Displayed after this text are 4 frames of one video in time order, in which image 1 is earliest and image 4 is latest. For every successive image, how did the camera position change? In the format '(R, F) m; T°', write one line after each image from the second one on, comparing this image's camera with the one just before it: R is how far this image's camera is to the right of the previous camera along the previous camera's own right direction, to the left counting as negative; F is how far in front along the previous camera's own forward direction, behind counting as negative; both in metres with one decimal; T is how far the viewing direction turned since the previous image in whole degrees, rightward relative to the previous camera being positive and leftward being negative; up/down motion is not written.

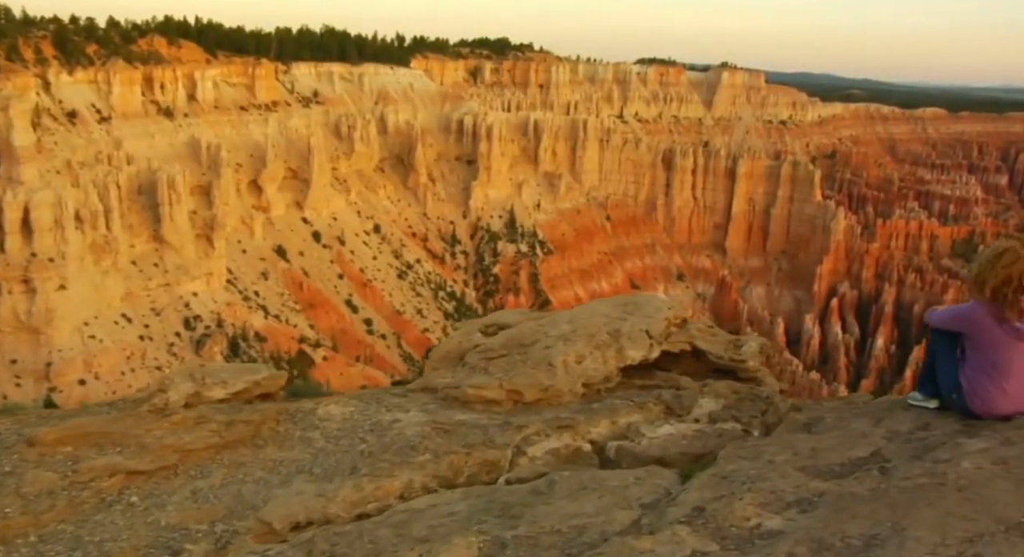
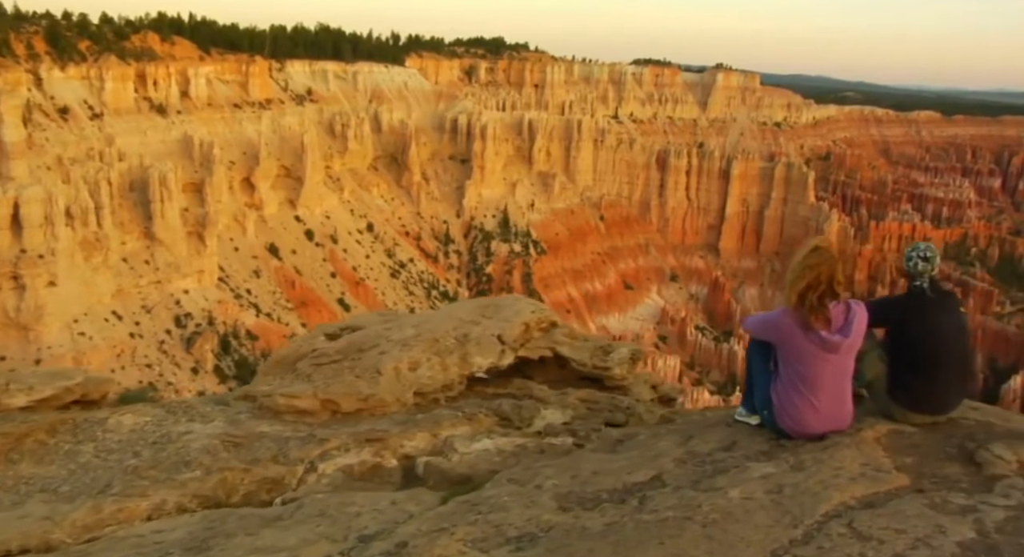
(+1.5, +0.6) m; 0°
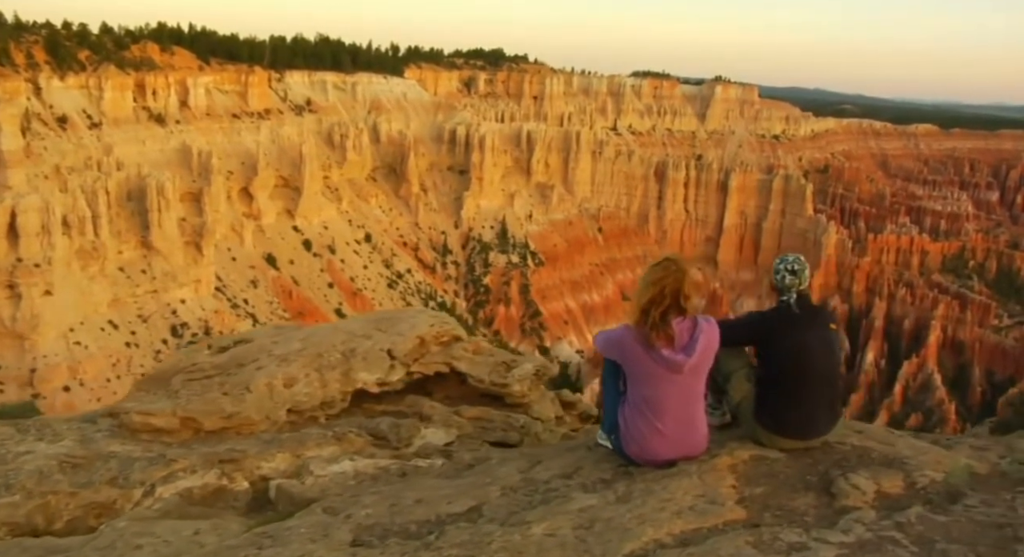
(+1.0, +0.4) m; 0°
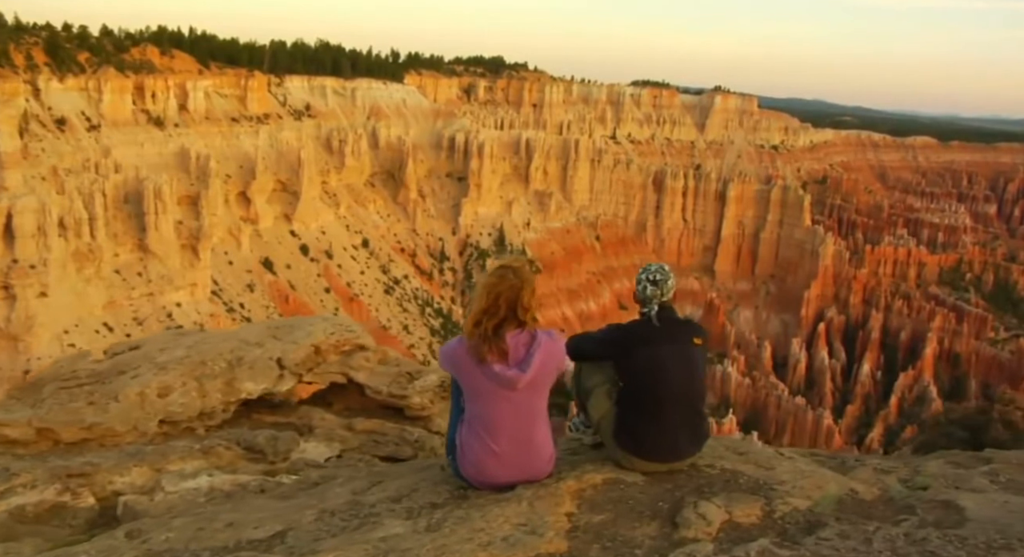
(+0.9, +0.3) m; 0°
